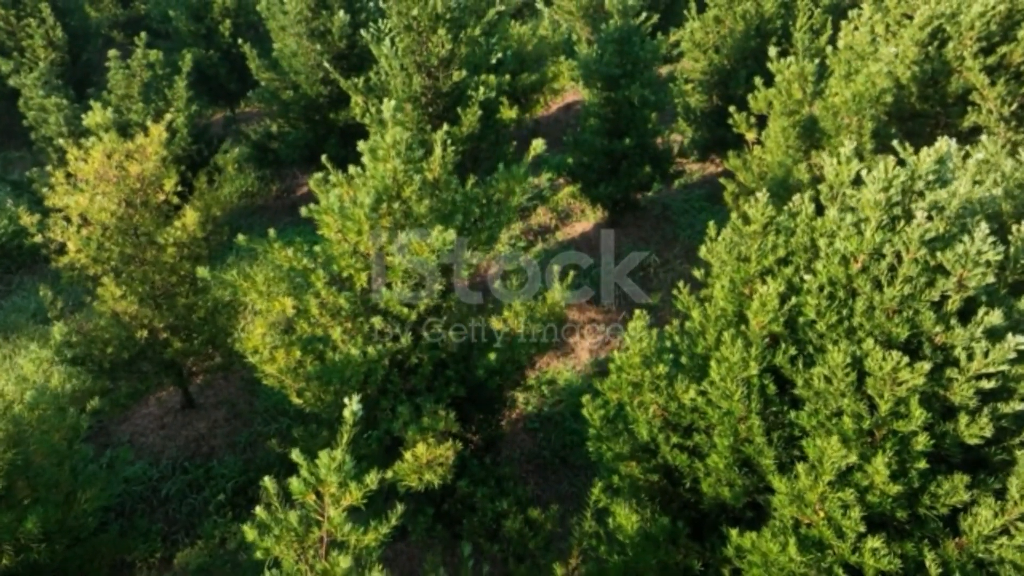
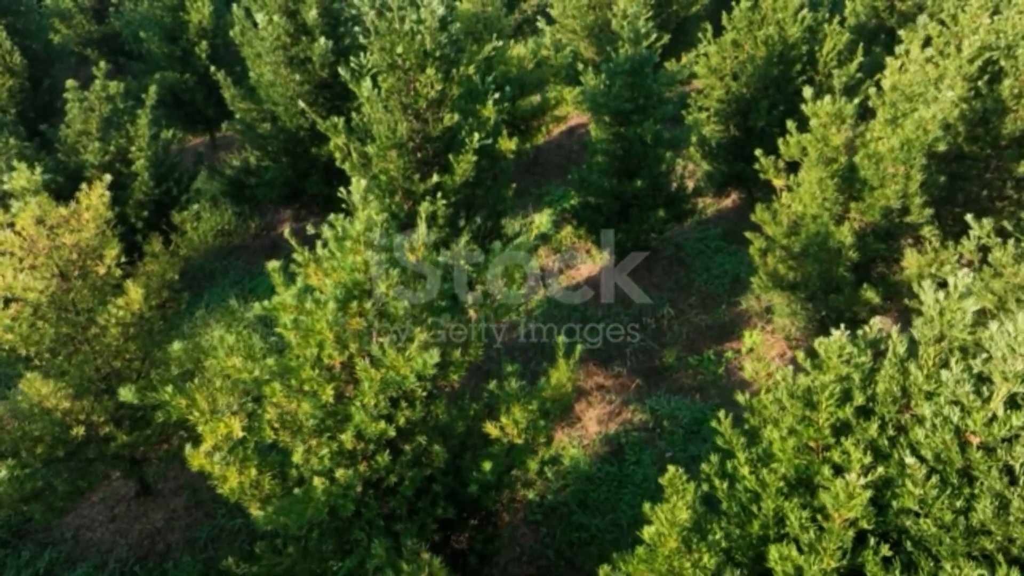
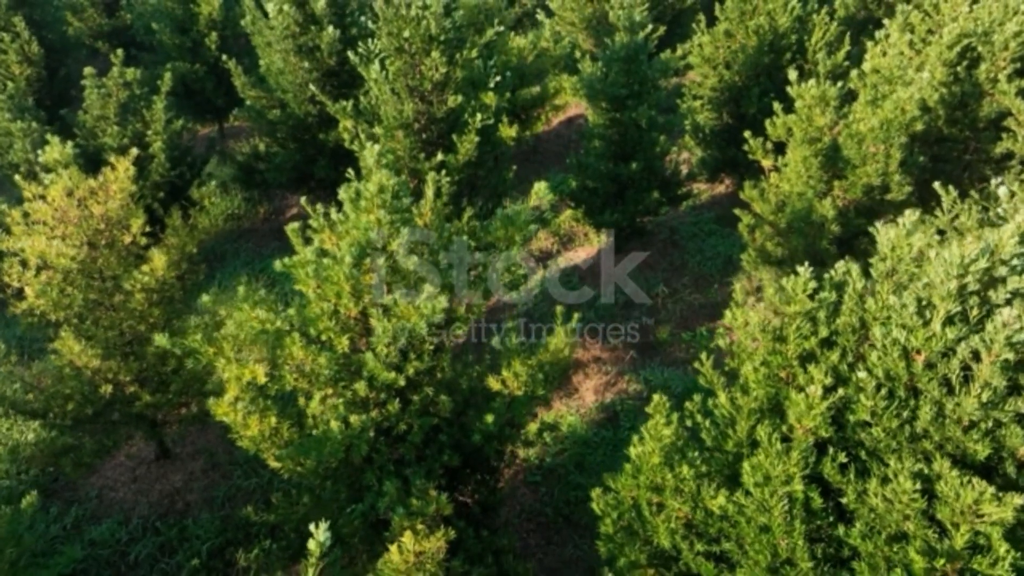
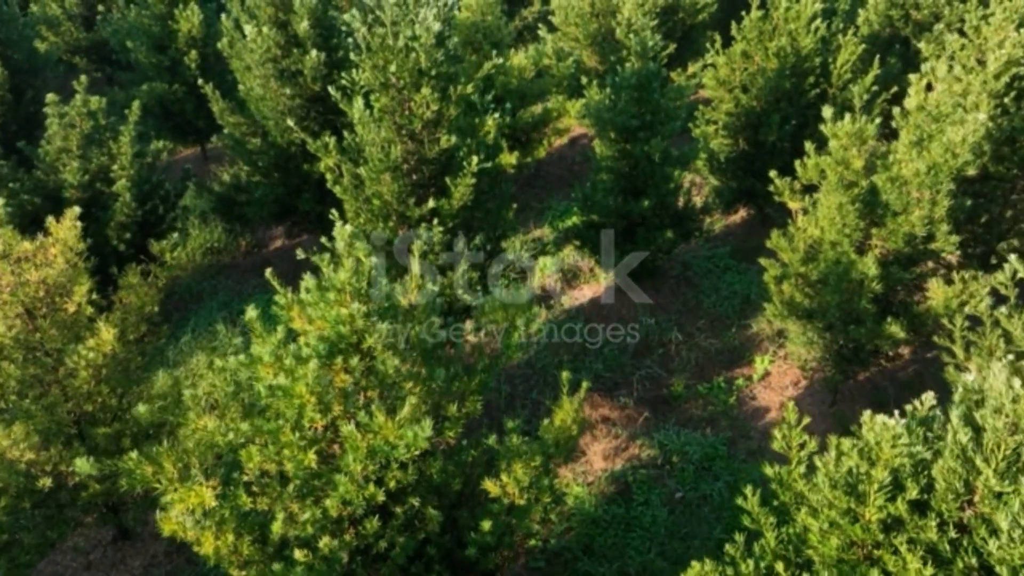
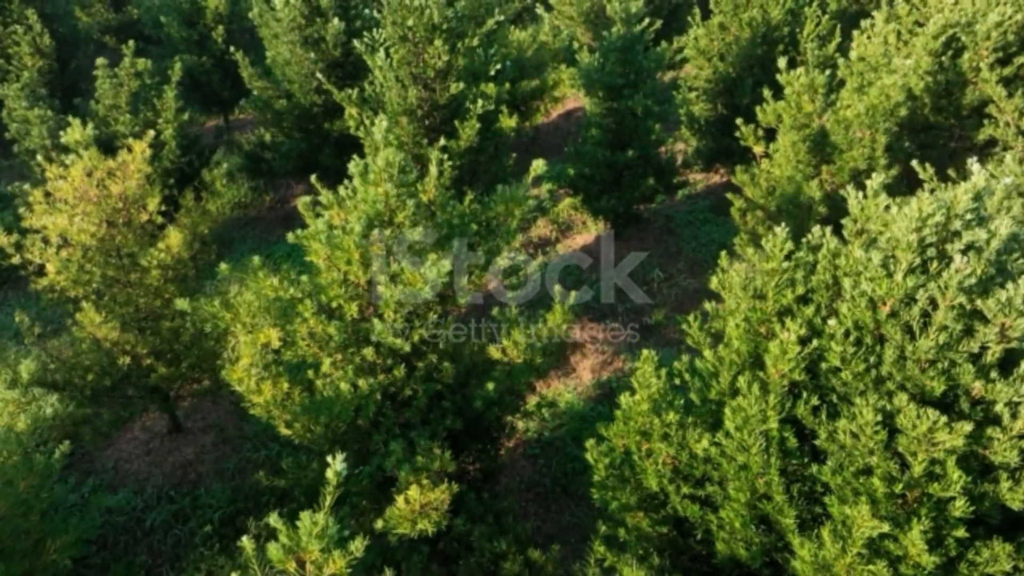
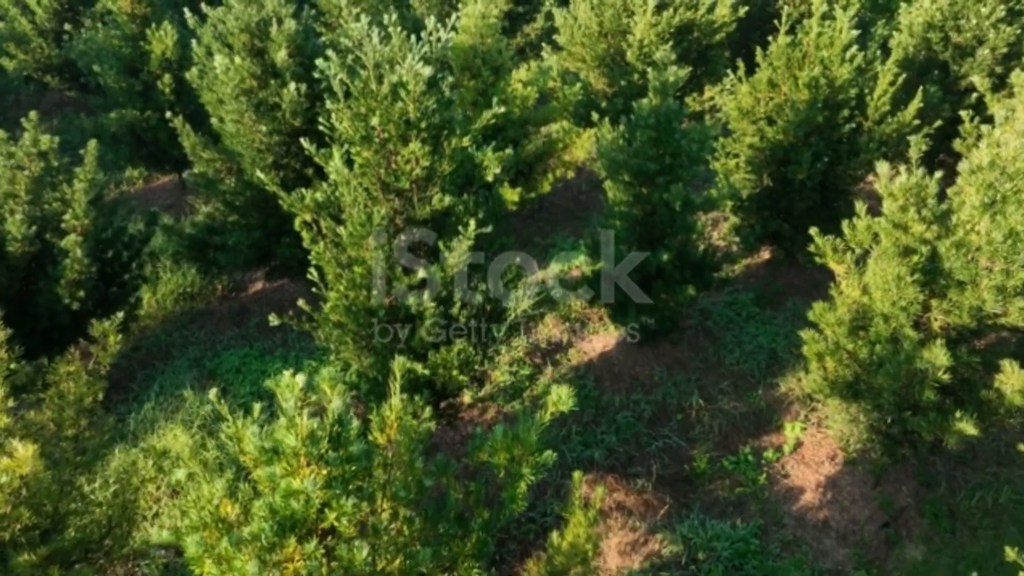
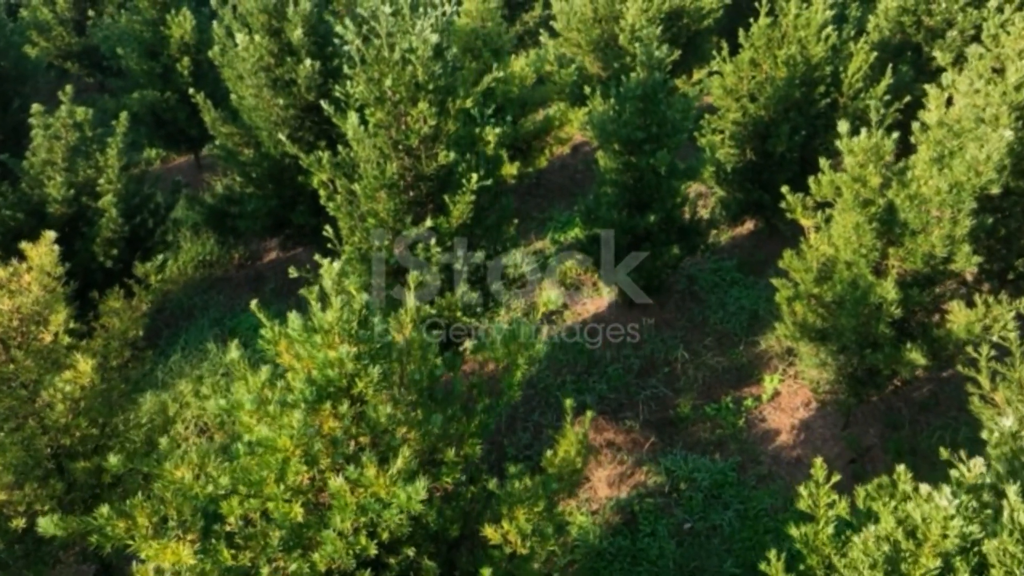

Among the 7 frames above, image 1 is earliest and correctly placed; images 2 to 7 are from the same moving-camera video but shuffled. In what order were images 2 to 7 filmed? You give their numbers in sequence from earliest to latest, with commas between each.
5, 3, 2, 4, 7, 6
